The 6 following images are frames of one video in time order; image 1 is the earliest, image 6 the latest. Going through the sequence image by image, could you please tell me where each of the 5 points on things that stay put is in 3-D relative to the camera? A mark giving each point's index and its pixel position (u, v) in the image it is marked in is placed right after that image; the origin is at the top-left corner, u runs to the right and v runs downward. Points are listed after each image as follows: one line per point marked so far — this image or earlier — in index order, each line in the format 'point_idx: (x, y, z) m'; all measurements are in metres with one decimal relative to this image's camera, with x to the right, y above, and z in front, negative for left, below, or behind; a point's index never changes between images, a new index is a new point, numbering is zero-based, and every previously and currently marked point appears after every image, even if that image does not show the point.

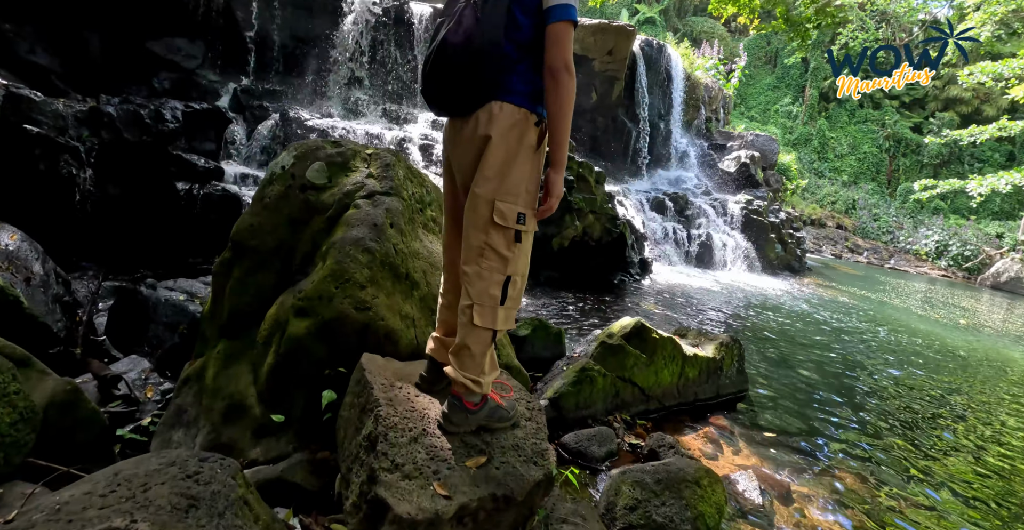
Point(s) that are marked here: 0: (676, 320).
0: (+1.9, -0.7, +6.6) m
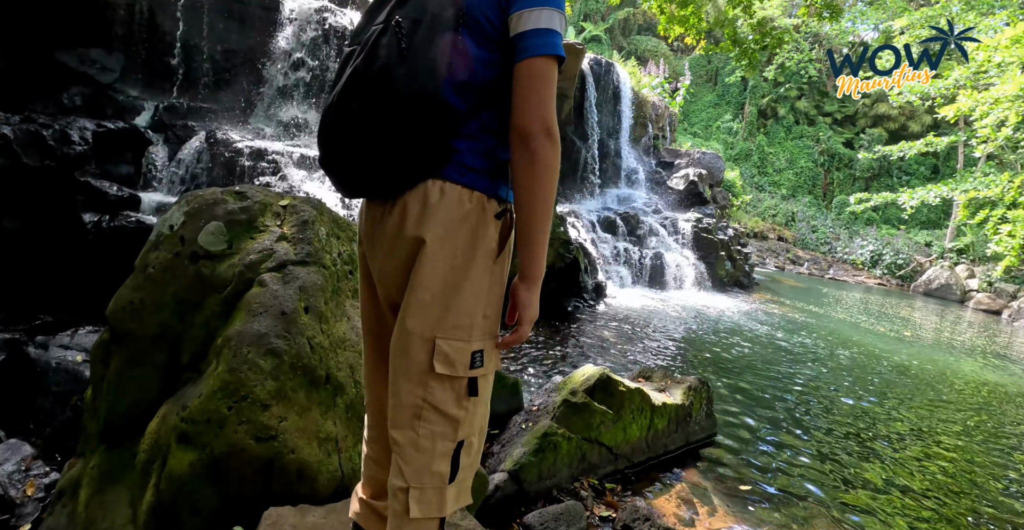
0: (+1.4, -1.0, +6.3) m
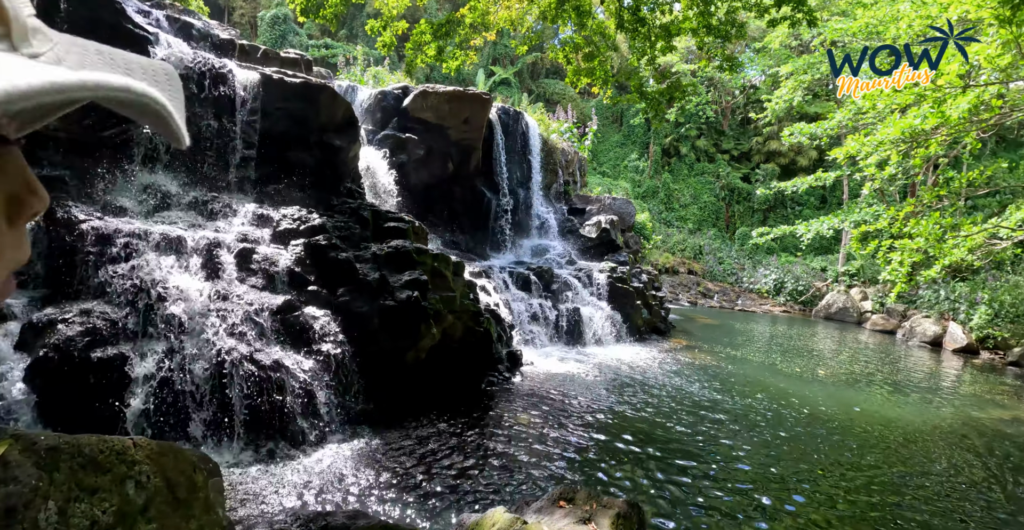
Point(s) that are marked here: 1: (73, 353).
0: (+0.4, -1.8, +5.7) m
1: (-3.8, -0.7, +4.7) m
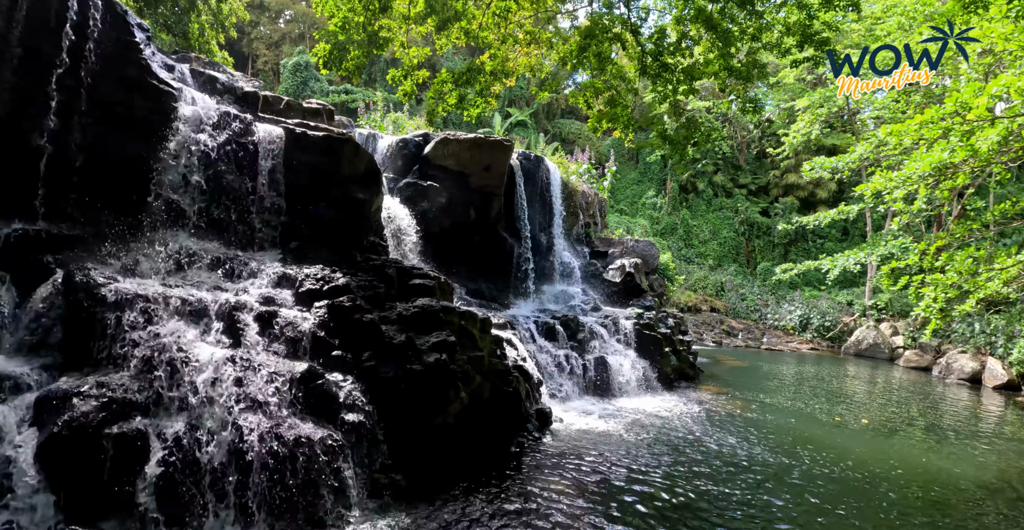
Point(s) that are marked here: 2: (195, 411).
0: (+0.8, -2.4, +5.3) m
1: (-3.5, -1.3, +4.5) m
2: (-3.0, -1.4, +5.2) m
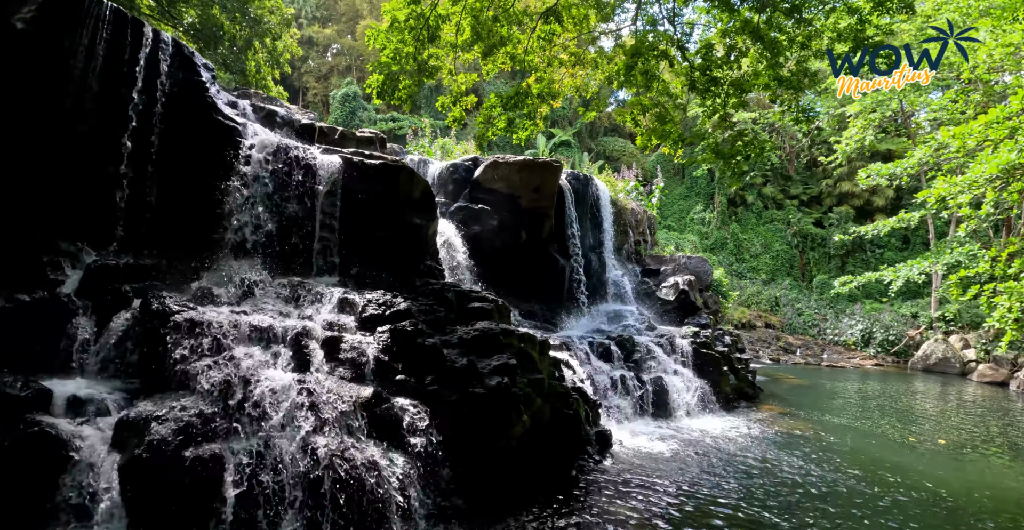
0: (+1.4, -2.6, +5.2) m
1: (-2.9, -1.6, +4.7) m
2: (-2.4, -1.6, +5.4) m
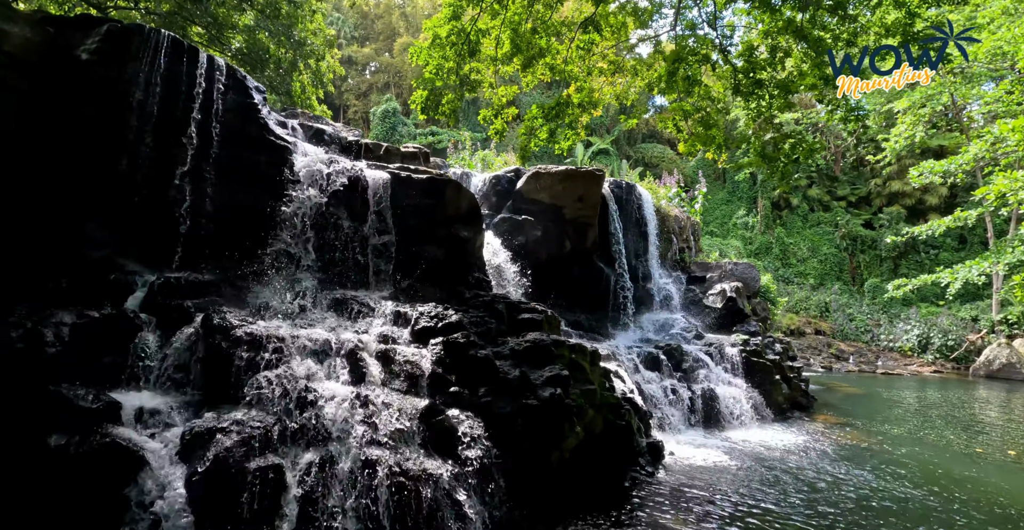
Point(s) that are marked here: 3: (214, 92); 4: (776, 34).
0: (+2.0, -2.7, +5.1) m
1: (-2.4, -1.8, +4.9) m
2: (-1.8, -1.8, +5.5) m
3: (-4.3, +2.5, +8.1) m
4: (+3.0, +2.5, +6.1) m
